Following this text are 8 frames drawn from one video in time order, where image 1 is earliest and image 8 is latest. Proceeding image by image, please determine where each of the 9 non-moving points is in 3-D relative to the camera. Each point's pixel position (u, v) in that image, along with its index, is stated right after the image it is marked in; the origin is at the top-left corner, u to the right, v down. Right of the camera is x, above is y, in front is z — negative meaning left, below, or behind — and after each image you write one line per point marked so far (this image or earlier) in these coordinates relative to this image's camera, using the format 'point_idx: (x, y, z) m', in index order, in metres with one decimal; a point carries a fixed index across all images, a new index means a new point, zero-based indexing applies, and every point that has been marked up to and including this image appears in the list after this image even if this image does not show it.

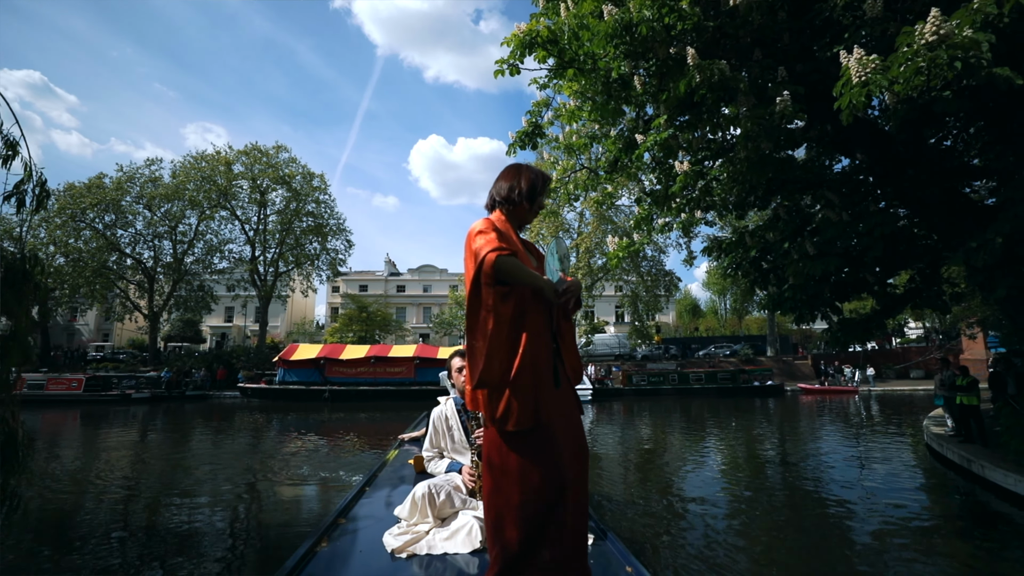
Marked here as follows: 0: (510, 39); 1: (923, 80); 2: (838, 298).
0: (0.0, +4.0, +7.7) m
1: (+4.0, +2.0, +4.7) m
2: (+5.9, -0.2, +8.2) m
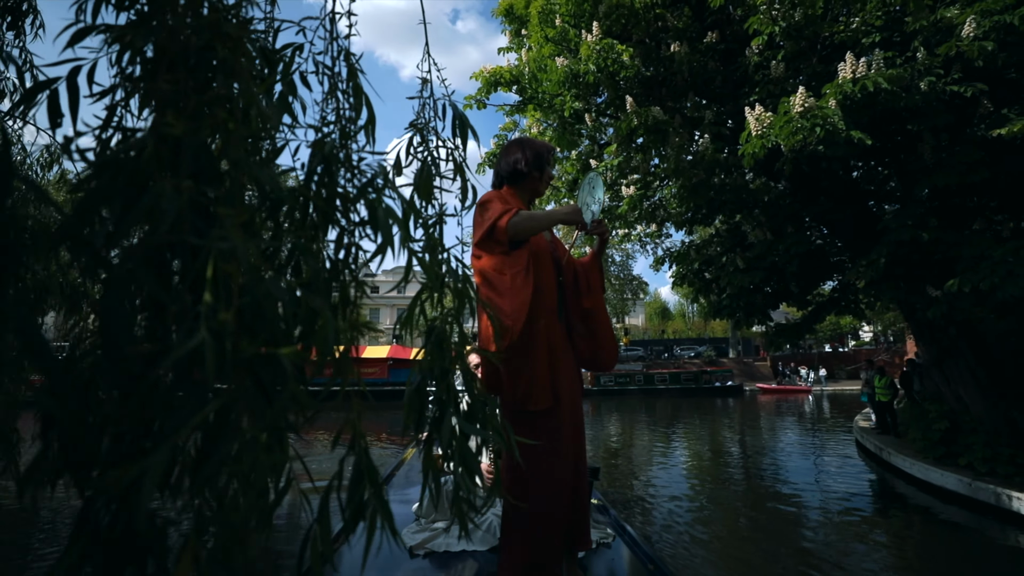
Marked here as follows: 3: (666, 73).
0: (-0.6, +3.8, +8.7) m
1: (+3.5, +1.9, +5.9) m
2: (+5.2, -0.4, +9.5) m
3: (+2.7, +3.8, +8.3) m
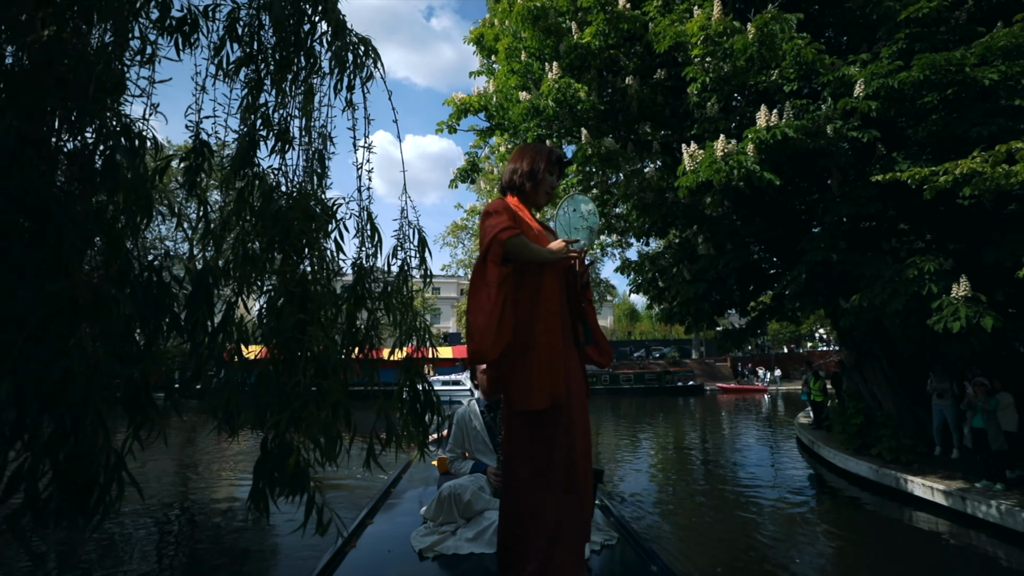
0: (-1.2, +3.6, +9.6) m
1: (+3.1, +1.6, +7.0) m
2: (+4.5, -0.6, +10.7) m
3: (+2.1, +3.6, +9.3) m
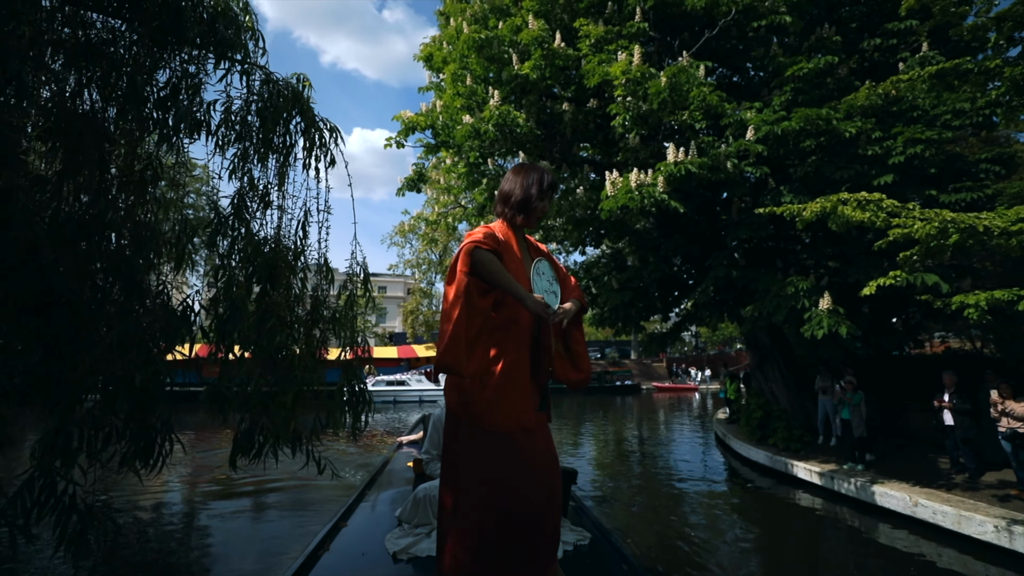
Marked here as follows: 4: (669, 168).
0: (-2.4, +3.5, +10.2) m
1: (+2.1, +1.5, +8.1) m
2: (+3.1, -0.8, +11.9) m
3: (+0.9, +3.4, +10.3) m
4: (+2.6, +2.0, +8.1) m
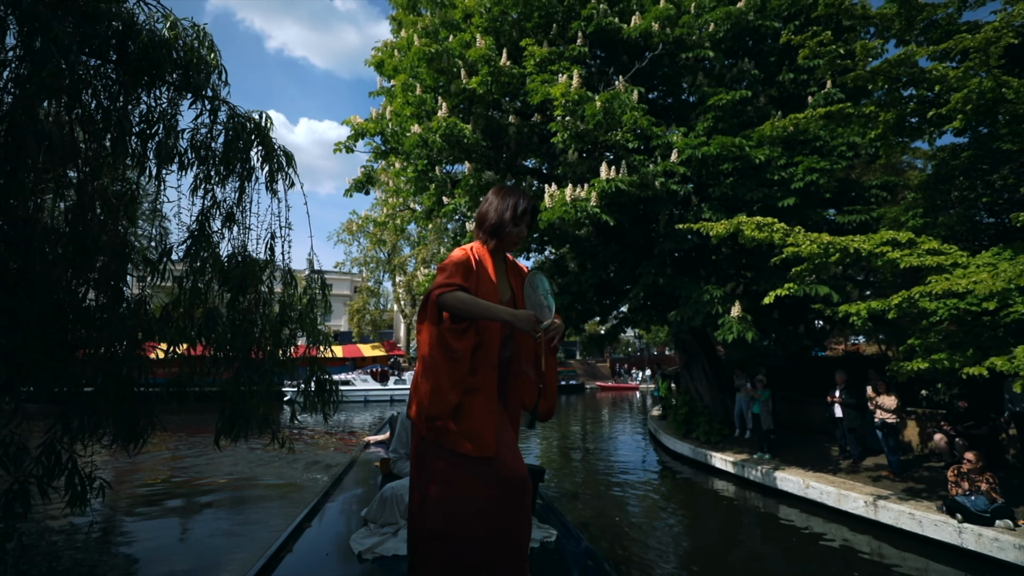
0: (-3.6, +3.5, +10.4) m
1: (+1.1, +1.4, +8.8) m
2: (+1.7, -0.9, +12.7) m
3: (-0.3, +3.3, +10.8) m
4: (+1.6, +1.9, +8.8) m
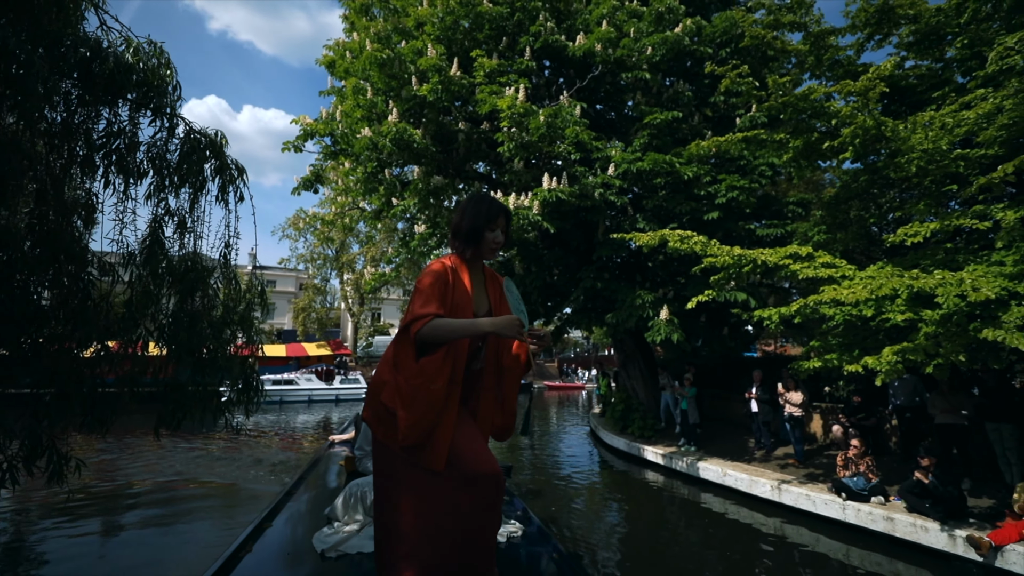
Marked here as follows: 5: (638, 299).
0: (-4.7, +3.6, +10.4) m
1: (+0.1, +1.3, +9.3) m
2: (+0.2, -1.0, +13.2) m
3: (-1.5, +3.3, +11.2) m
4: (+0.6, +1.8, +9.4) m
5: (+2.7, -0.2, +10.4) m
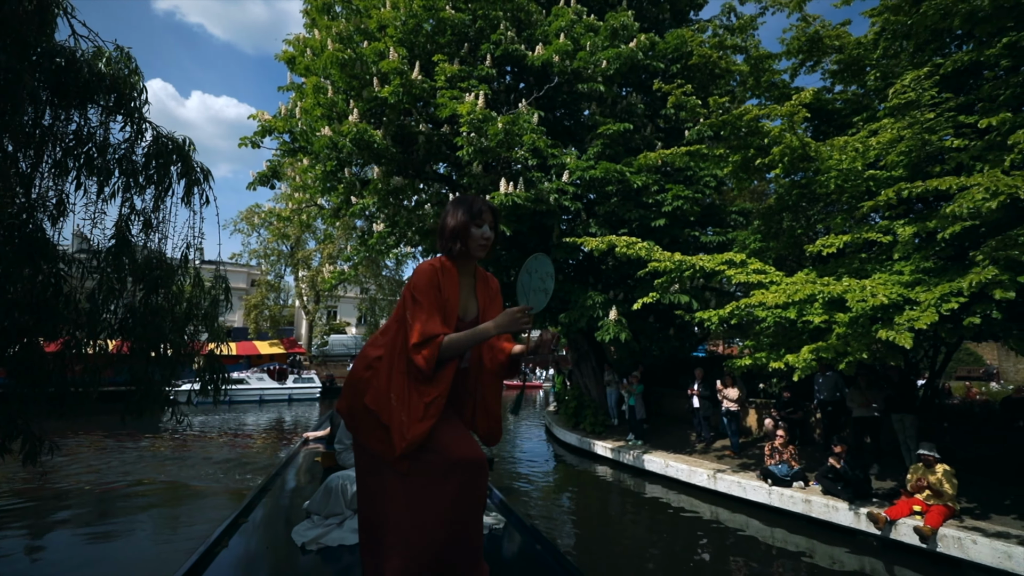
0: (-5.6, +3.6, +10.4) m
1: (-0.7, +1.3, +9.6) m
2: (-0.9, -1.0, +13.5) m
3: (-2.4, +3.3, +11.4) m
4: (-0.2, +1.8, +9.7) m
5: (+1.8, -0.3, +11.0) m
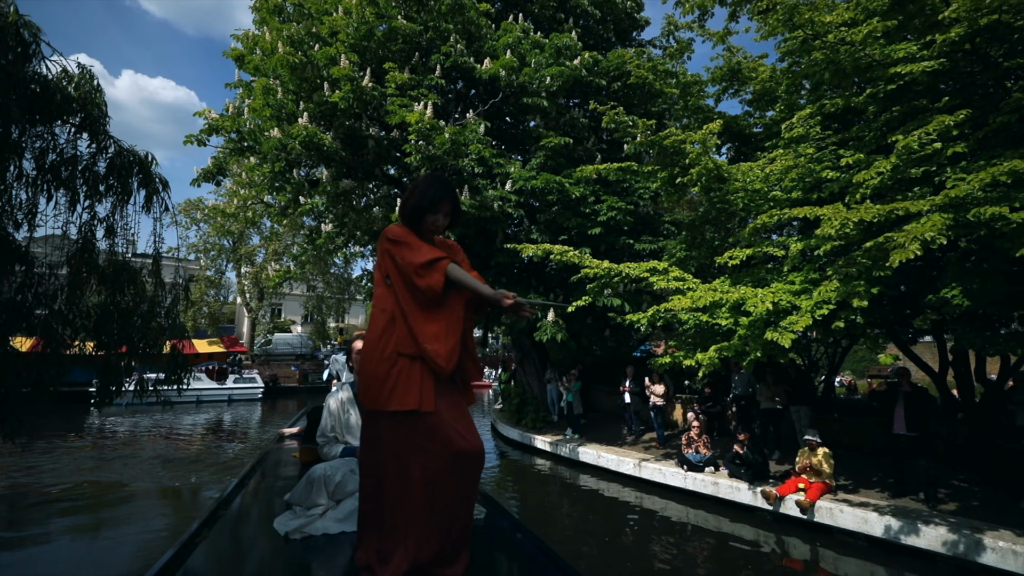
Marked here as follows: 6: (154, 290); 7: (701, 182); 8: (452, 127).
0: (-6.7, +3.7, +10.4) m
1: (-1.9, +1.3, +10.1) m
2: (-2.5, -1.0, +13.9) m
3: (-3.7, +3.3, +11.7) m
4: (-1.4, +1.8, +10.2) m
5: (+0.4, -0.3, +11.7) m
6: (-3.5, 0.0, +4.6) m
7: (+3.8, +2.1, +9.6) m
8: (-1.3, +3.6, +10.6) m
